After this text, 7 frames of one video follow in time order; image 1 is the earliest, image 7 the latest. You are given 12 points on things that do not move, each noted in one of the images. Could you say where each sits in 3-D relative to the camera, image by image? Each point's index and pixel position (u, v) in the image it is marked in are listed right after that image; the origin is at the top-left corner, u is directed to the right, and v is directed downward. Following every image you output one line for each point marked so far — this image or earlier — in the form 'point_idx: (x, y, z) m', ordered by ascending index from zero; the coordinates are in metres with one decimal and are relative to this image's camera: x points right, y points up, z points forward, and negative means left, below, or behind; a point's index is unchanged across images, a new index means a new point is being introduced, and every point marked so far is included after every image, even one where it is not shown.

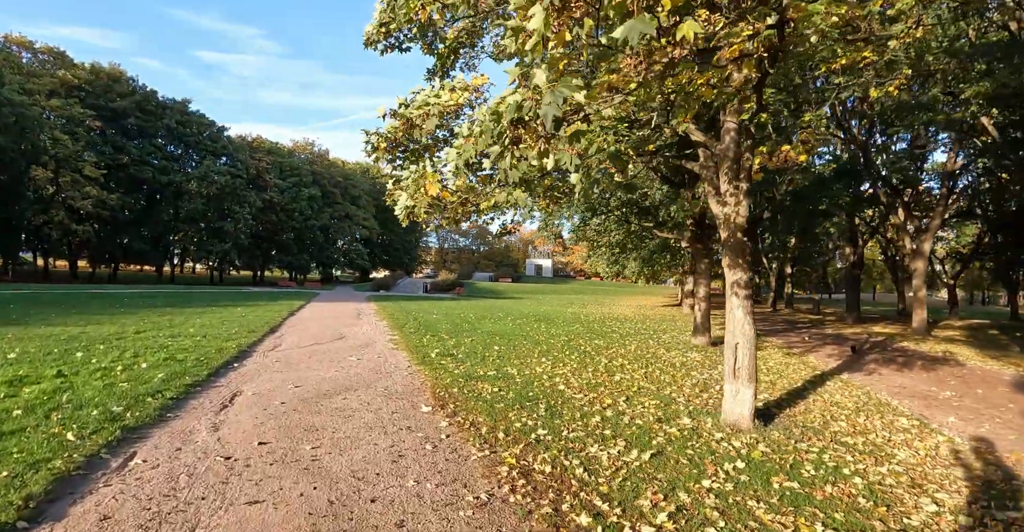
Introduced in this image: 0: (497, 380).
0: (-0.2, -1.8, +8.3) m
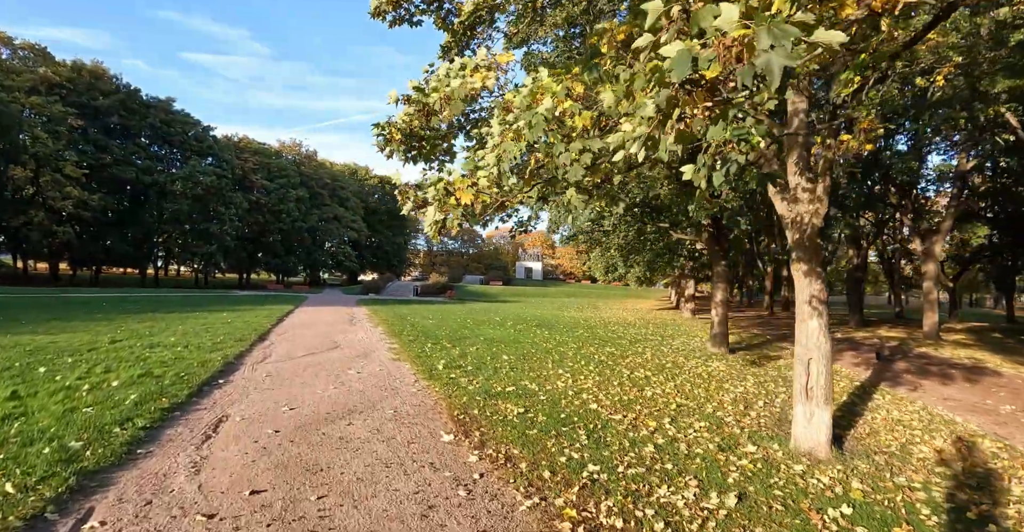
0: (+0.1, -1.9, +7.3) m
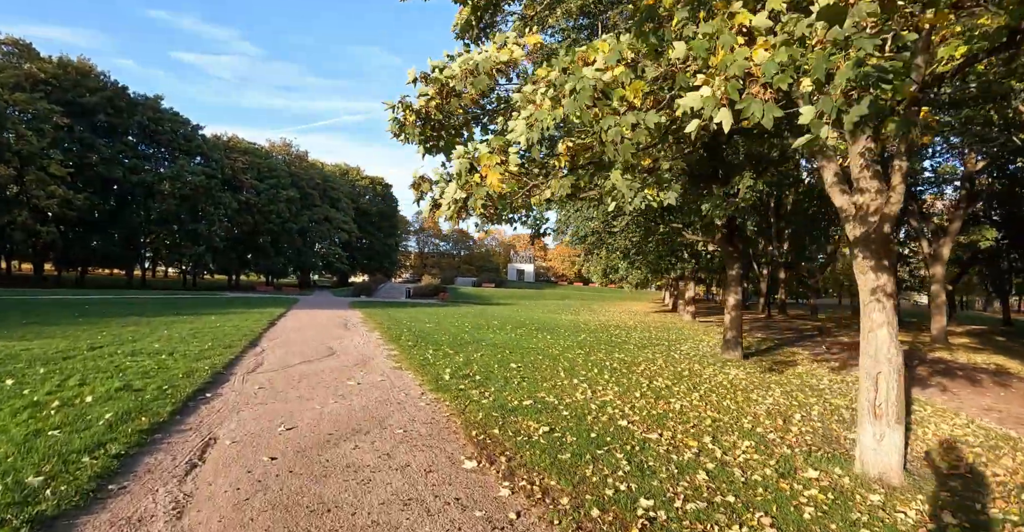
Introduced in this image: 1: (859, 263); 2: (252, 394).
0: (+0.4, -1.9, +6.7) m
1: (+3.4, 0.0, +5.1) m
2: (-3.5, -1.7, +6.8) m
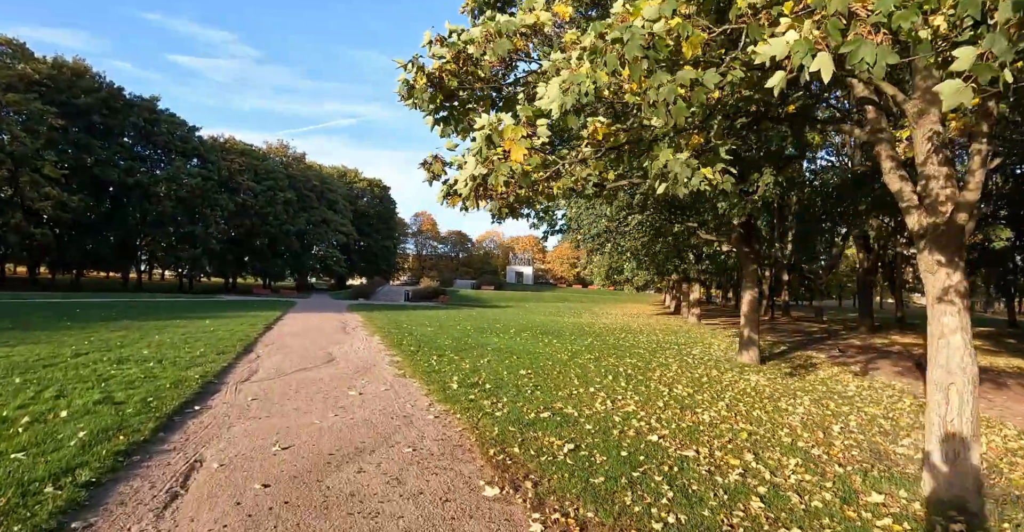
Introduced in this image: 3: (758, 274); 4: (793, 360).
0: (+0.6, -1.9, +6.1) m
1: (+3.6, 0.0, +4.5) m
2: (-3.2, -1.7, +6.2) m
3: (+6.4, -0.2, +13.5) m
4: (+7.8, -2.6, +14.3) m
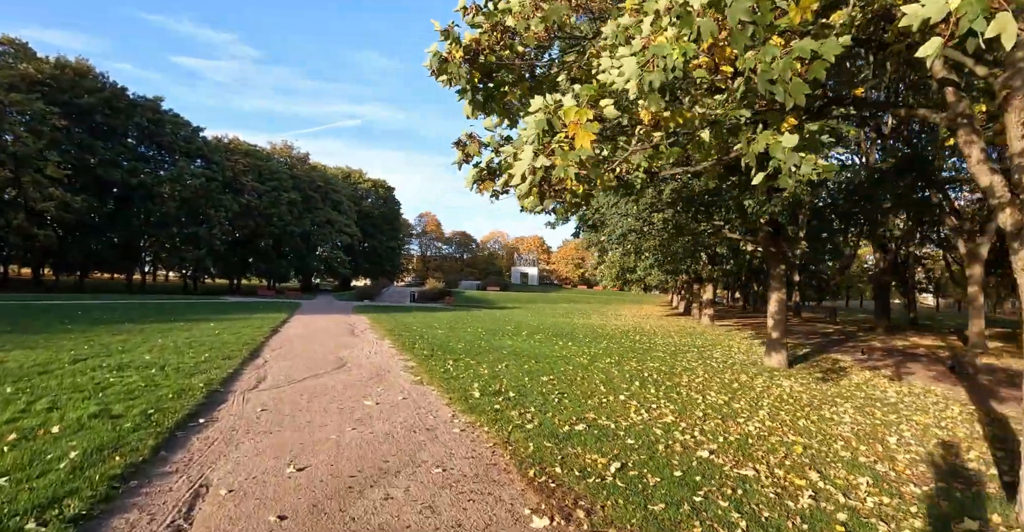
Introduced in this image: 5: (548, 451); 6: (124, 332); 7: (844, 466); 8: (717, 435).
0: (+1.0, -1.9, +5.5) m
1: (+4.0, +0.1, +4.0) m
2: (-2.9, -1.7, +5.7) m
3: (+6.8, -0.2, +12.9) m
4: (+8.2, -2.6, +13.7) m
5: (+0.4, -1.8, +5.1) m
6: (-9.4, -1.6, +12.5) m
7: (+3.5, -2.1, +5.5) m
8: (+2.5, -2.1, +6.3) m
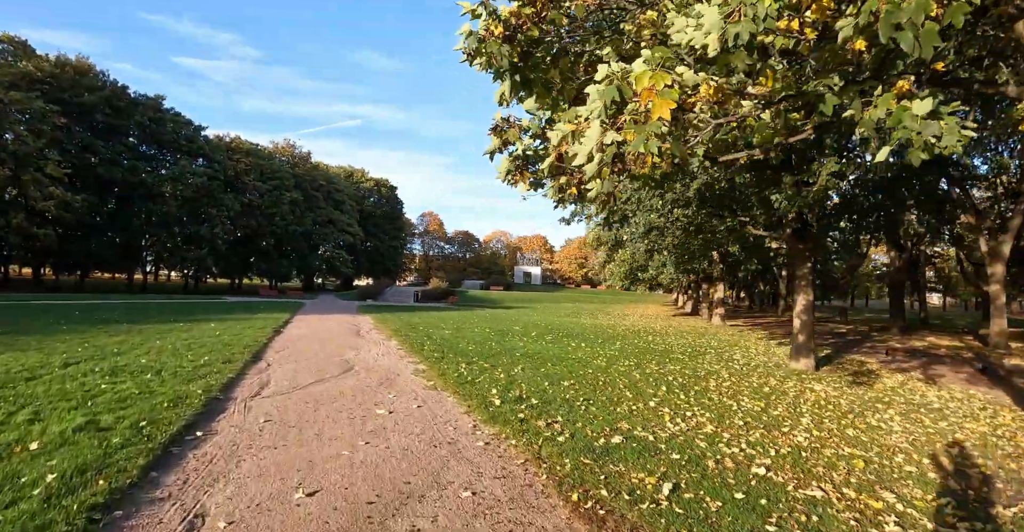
0: (+1.3, -1.8, +5.0) m
1: (+4.3, +0.1, +3.4) m
2: (-2.6, -1.7, +5.2) m
3: (+7.2, -0.1, +12.3) m
4: (+8.6, -2.6, +13.2) m
5: (+0.7, -1.8, +4.5) m
6: (-9.1, -1.6, +11.9) m
7: (+3.8, -2.1, +4.9) m
8: (+2.8, -2.0, +5.7) m
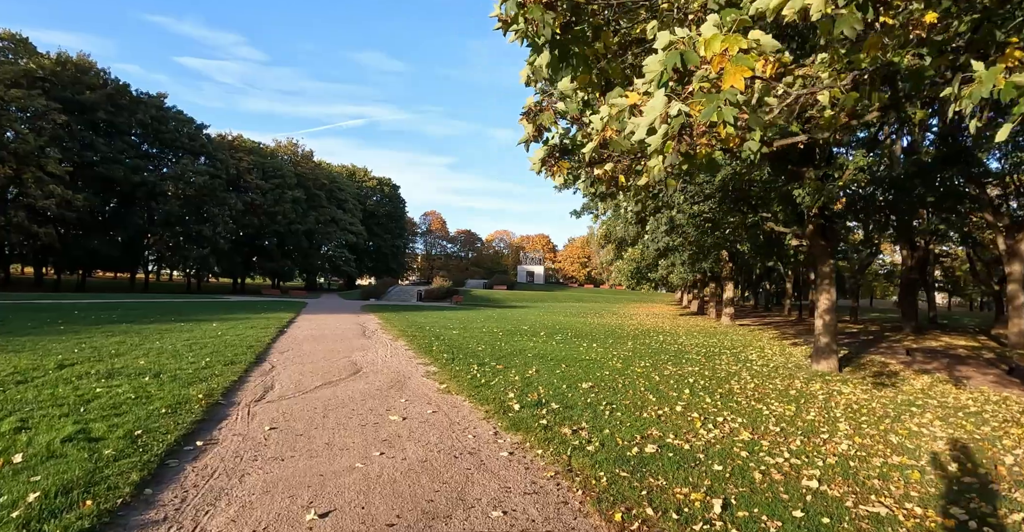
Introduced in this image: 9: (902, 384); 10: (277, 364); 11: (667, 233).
0: (+1.5, -1.8, +4.6) m
1: (+4.5, +0.2, +3.0) m
2: (-2.3, -1.6, +4.8) m
3: (+7.4, -0.1, +11.9) m
4: (+8.8, -2.5, +12.7) m
5: (+0.9, -1.7, +4.1) m
6: (-8.8, -1.5, +11.6) m
7: (+4.1, -2.0, +4.5) m
8: (+3.0, -2.0, +5.3) m
9: (+8.0, -2.4, +10.6) m
10: (-3.9, -1.7, +8.8) m
11: (+5.0, +1.1, +16.5) m
